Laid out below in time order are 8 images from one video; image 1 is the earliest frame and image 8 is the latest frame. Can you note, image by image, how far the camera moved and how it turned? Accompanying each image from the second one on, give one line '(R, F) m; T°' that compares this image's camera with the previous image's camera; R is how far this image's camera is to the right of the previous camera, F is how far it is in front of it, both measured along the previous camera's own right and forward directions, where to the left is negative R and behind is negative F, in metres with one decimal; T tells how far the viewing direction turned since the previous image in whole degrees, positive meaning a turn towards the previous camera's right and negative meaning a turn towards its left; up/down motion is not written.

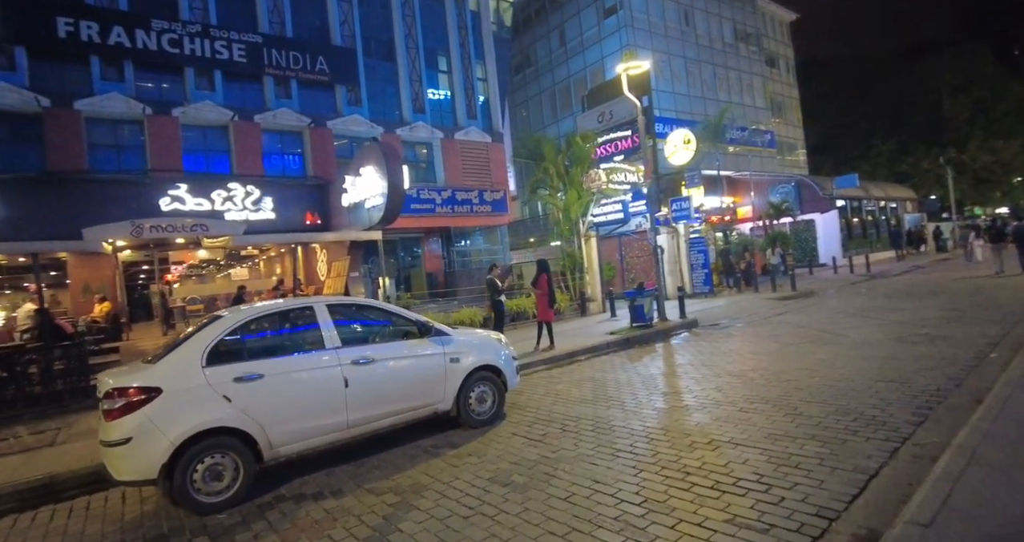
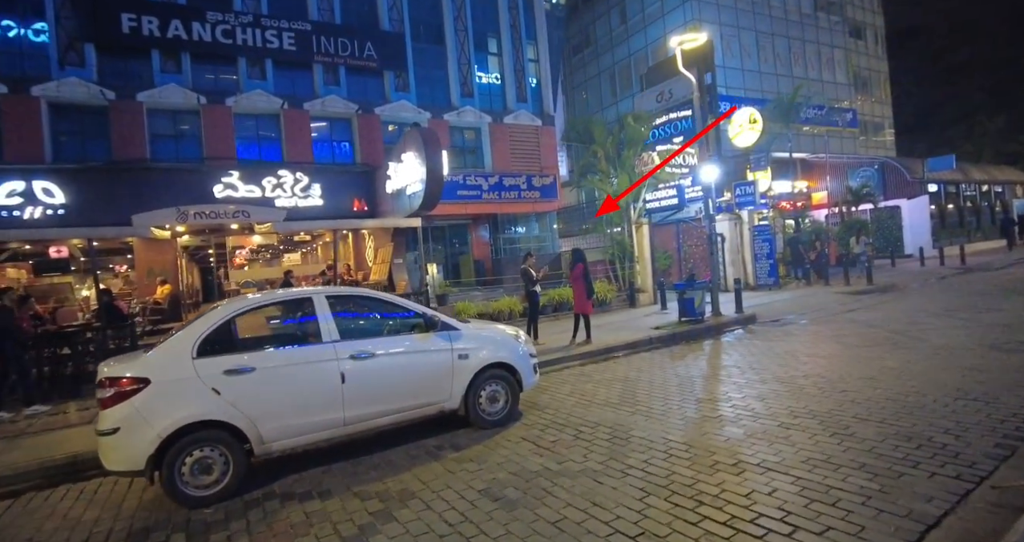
(+0.5, +0.5) m; -7°
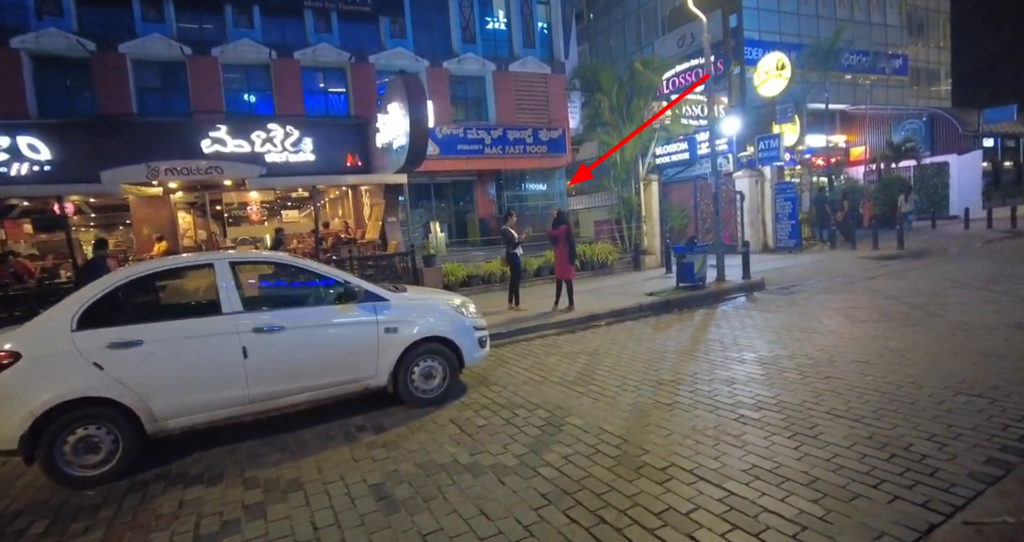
(+1.0, +0.7) m; -3°
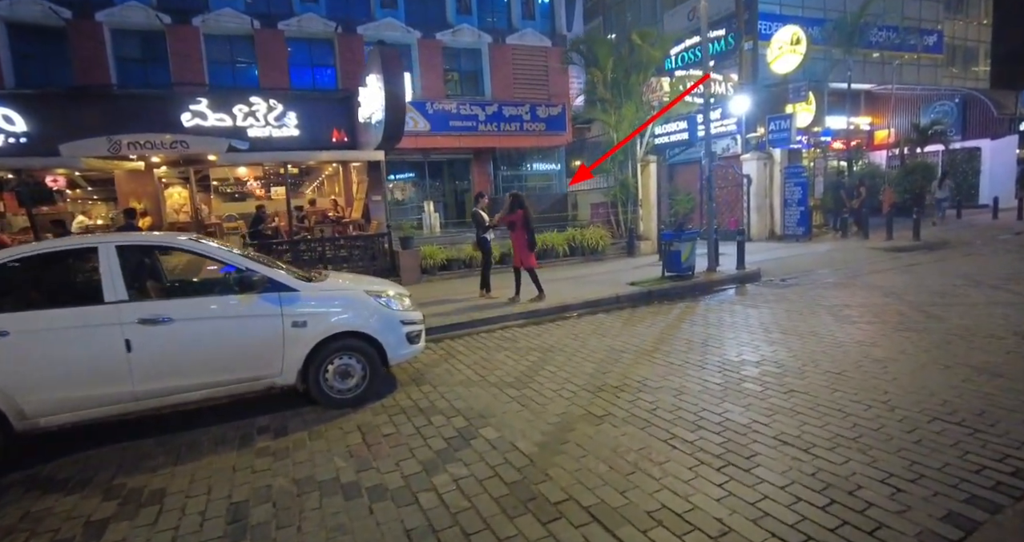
(+0.9, +0.6) m; -2°
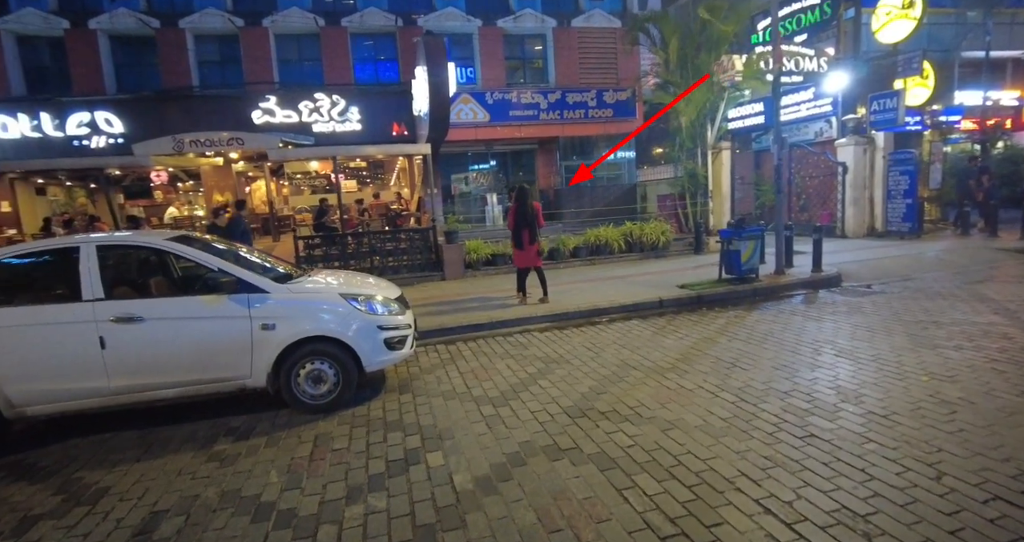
(+1.0, +0.6) m; -10°
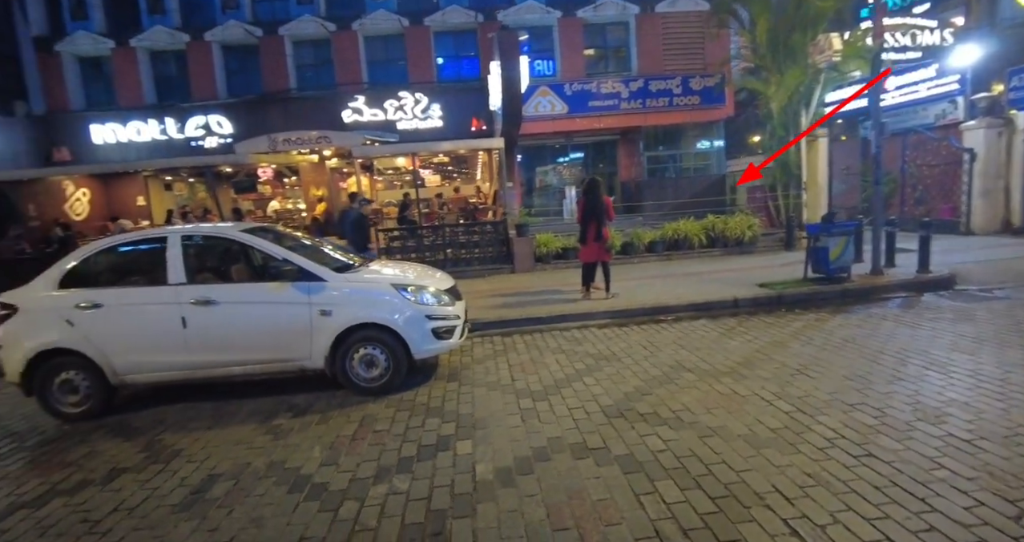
(+0.4, +0.1) m; -10°
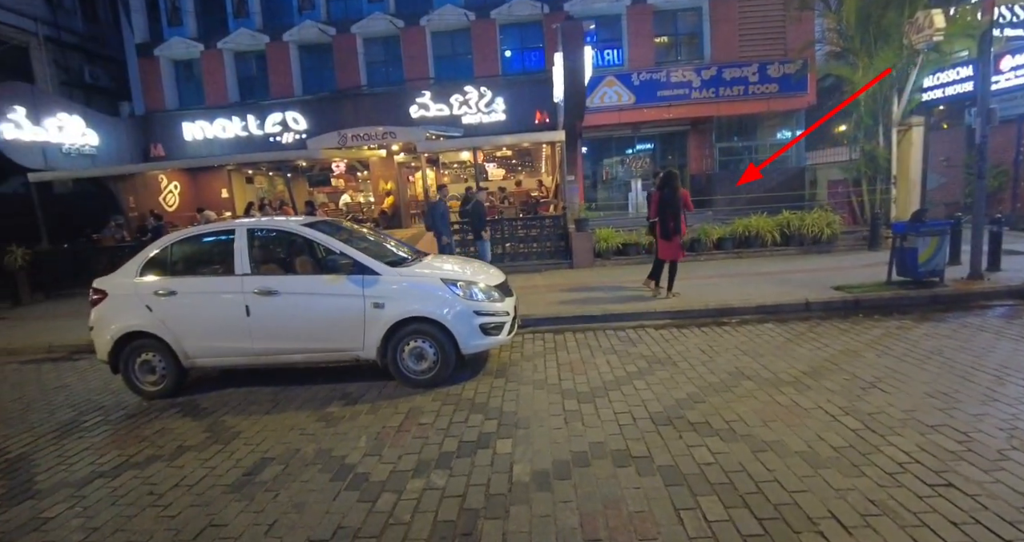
(+0.1, +0.1) m; -7°
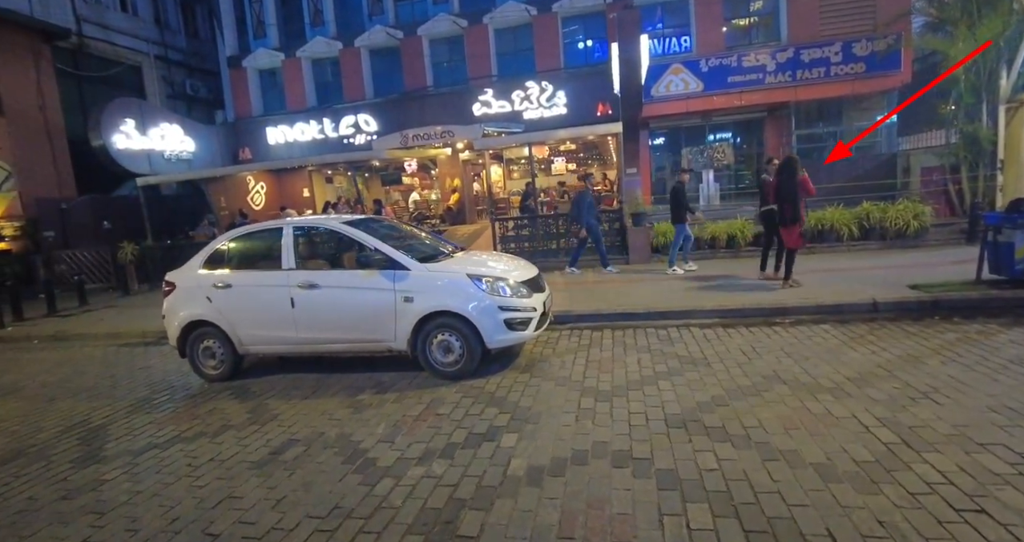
(+0.5, 0.0) m; -9°
